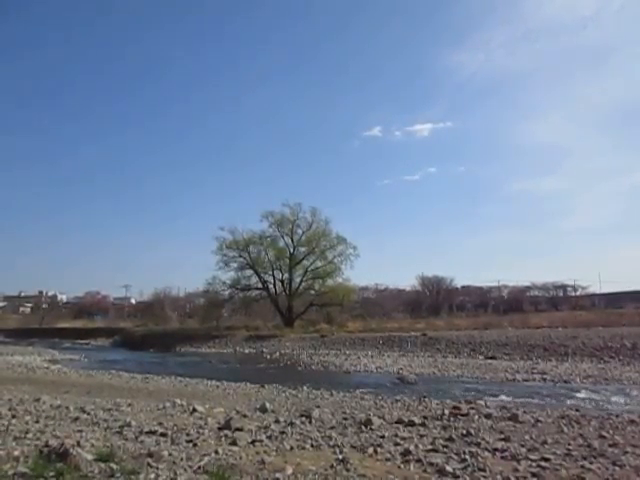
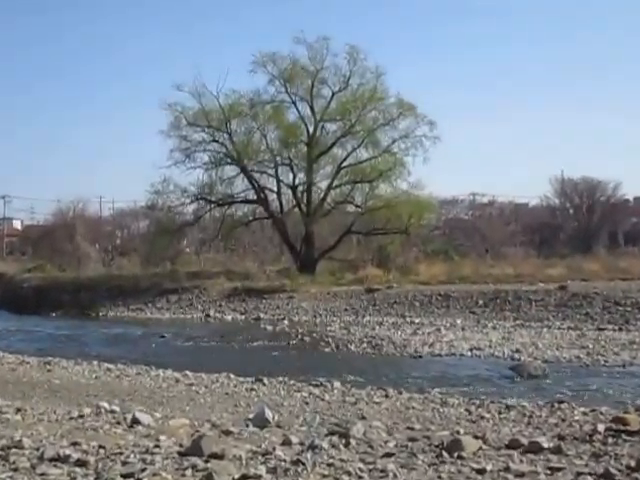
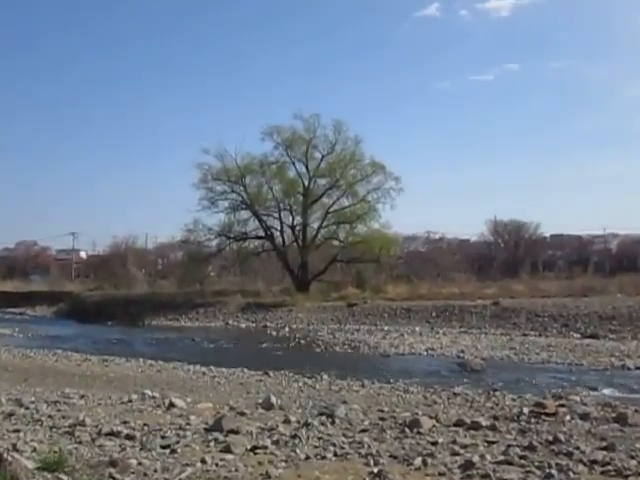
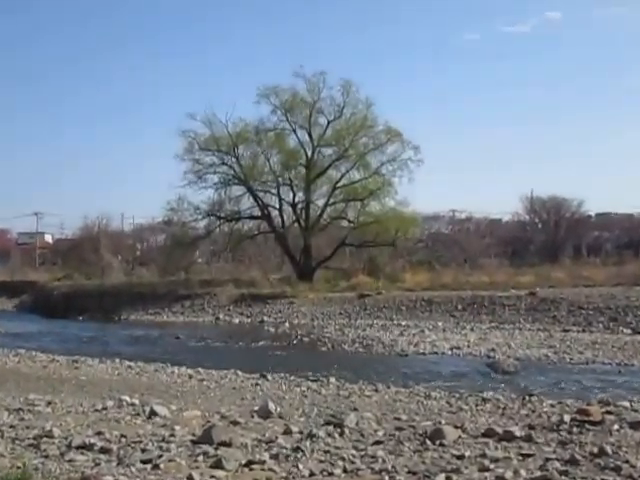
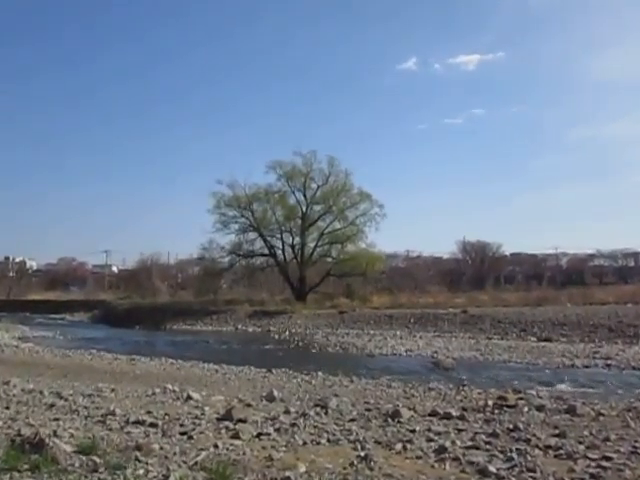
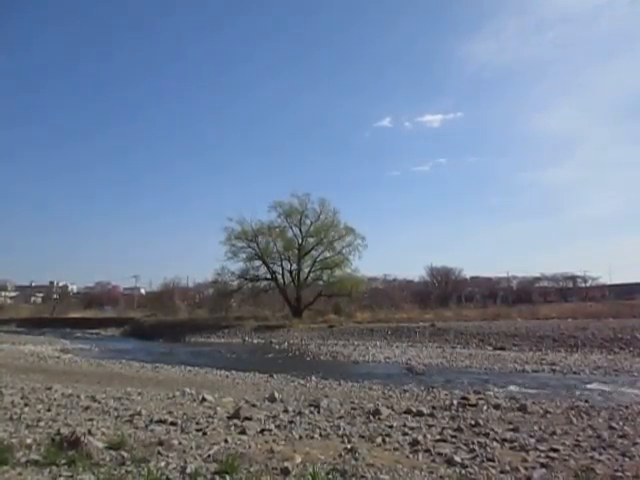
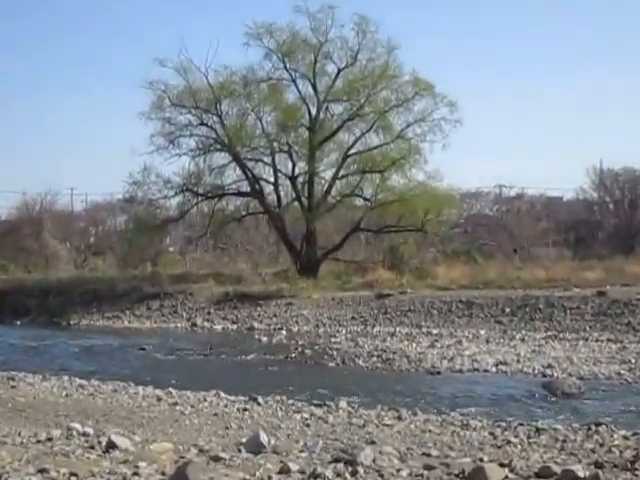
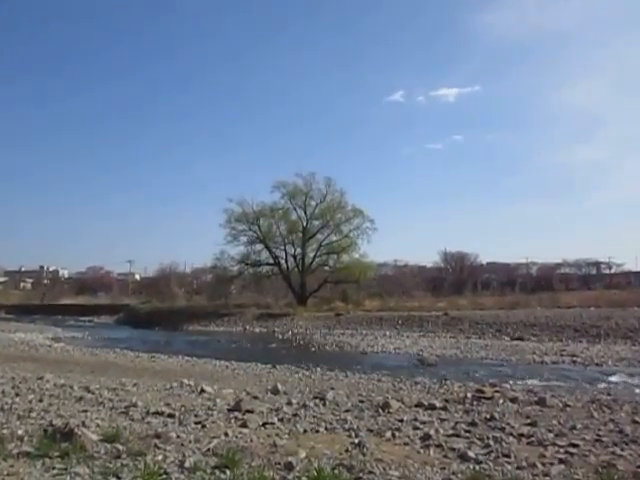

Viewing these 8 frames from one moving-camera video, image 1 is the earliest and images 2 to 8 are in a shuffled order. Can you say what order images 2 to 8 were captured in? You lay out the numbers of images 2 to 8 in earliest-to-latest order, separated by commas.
6, 8, 5, 3, 4, 2, 7
